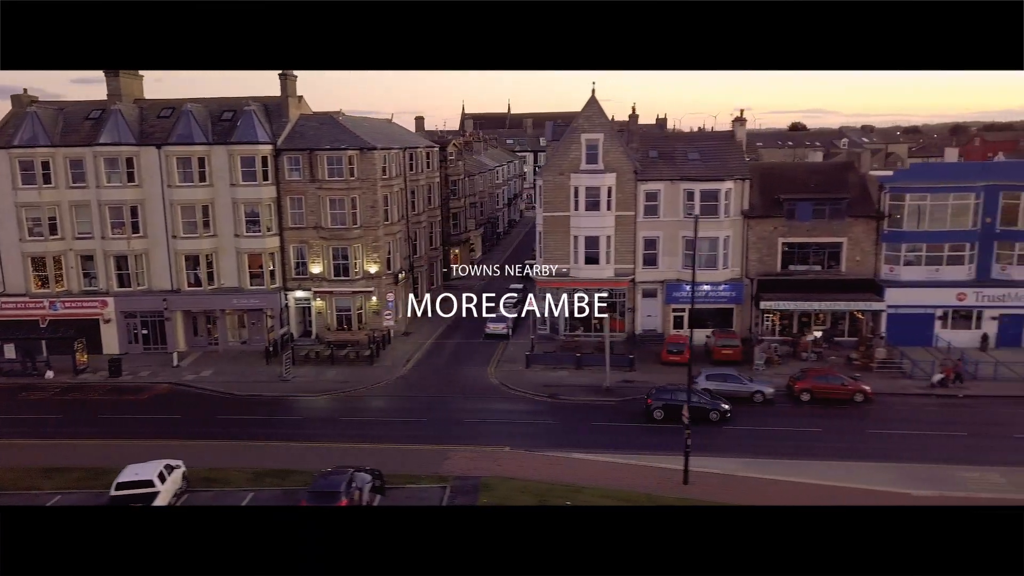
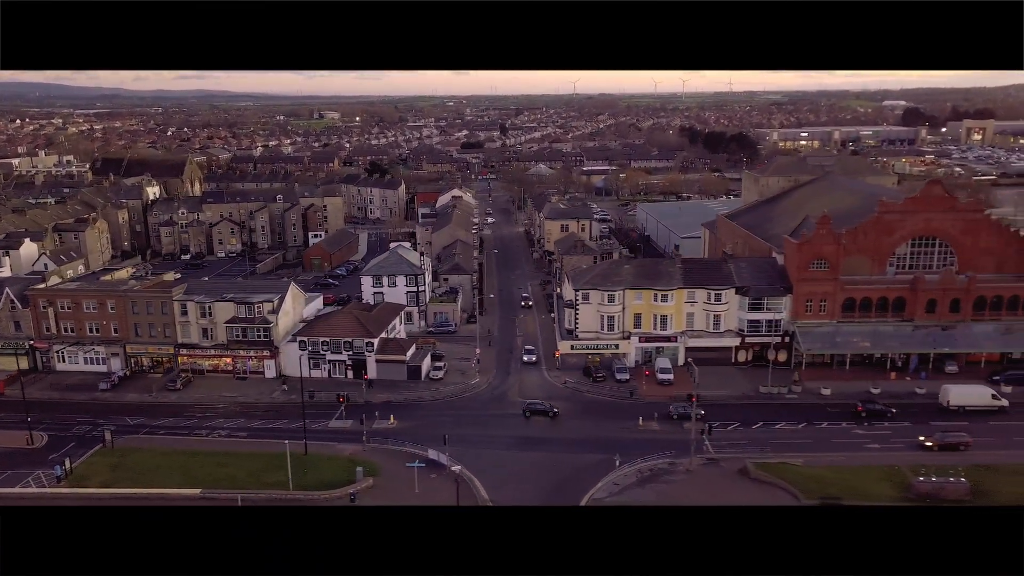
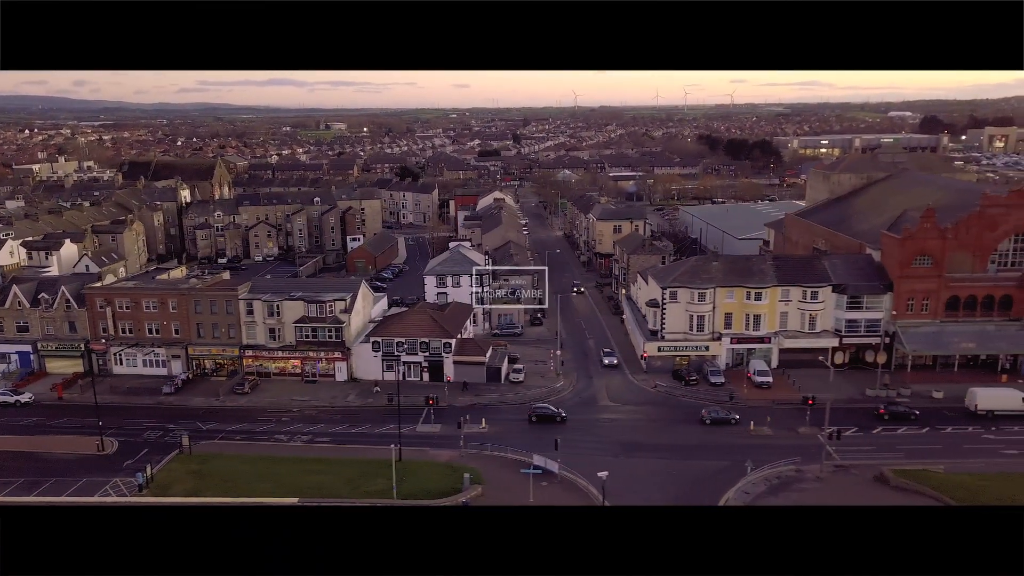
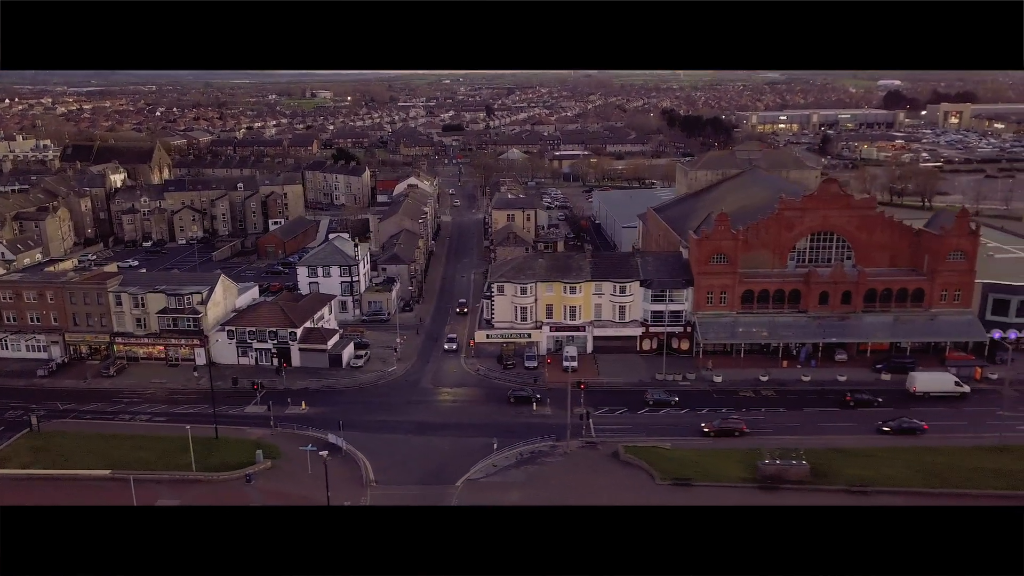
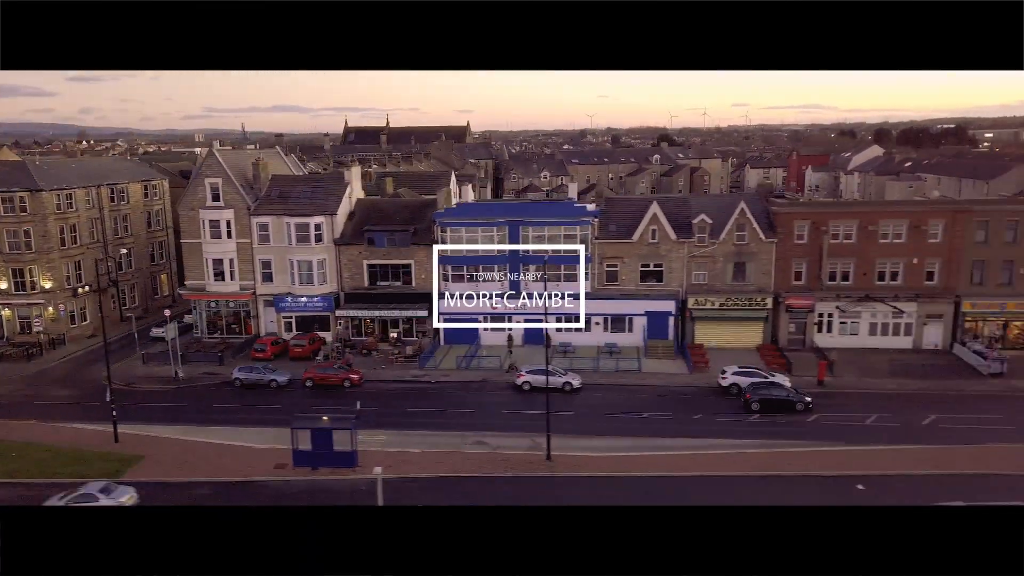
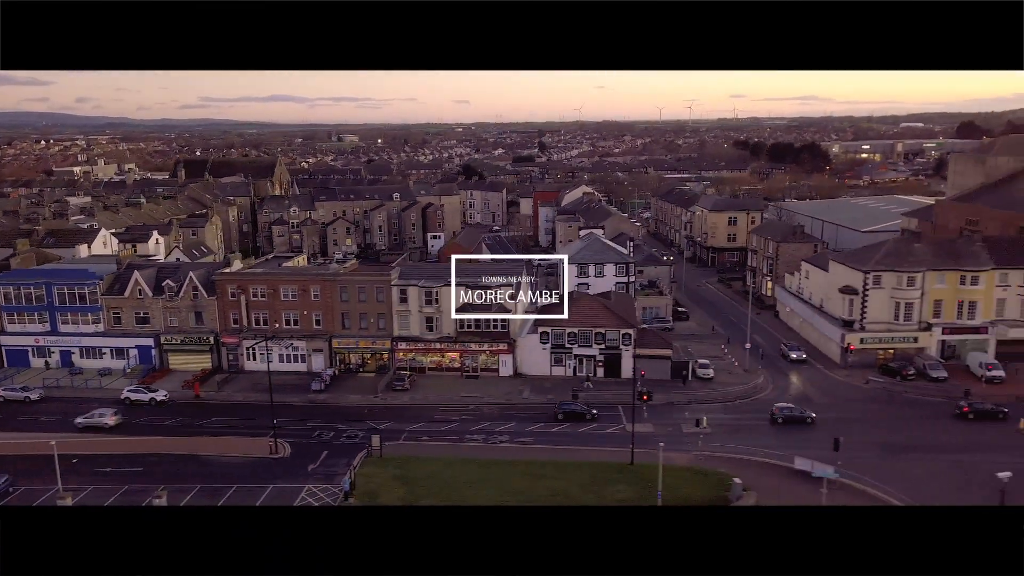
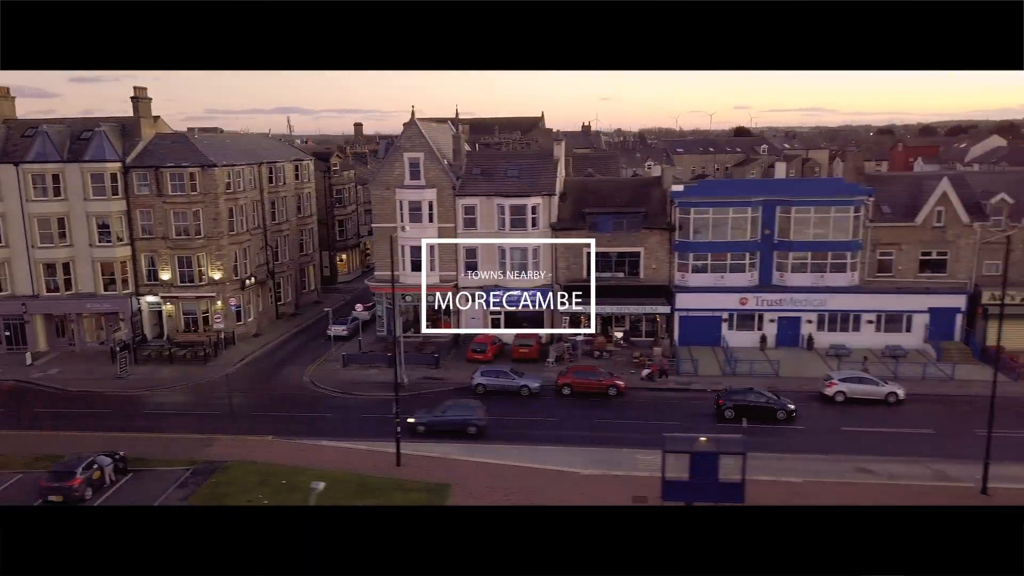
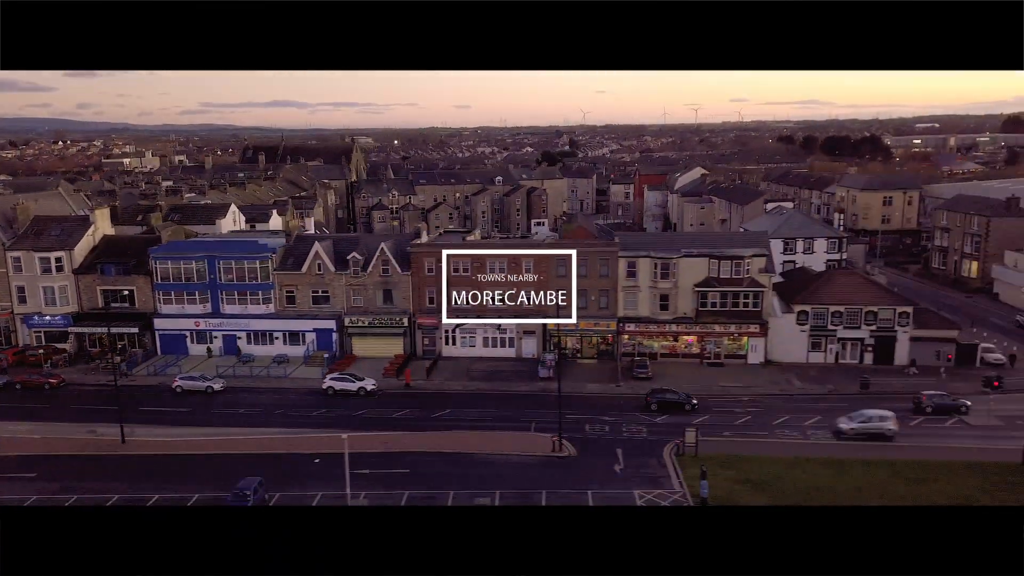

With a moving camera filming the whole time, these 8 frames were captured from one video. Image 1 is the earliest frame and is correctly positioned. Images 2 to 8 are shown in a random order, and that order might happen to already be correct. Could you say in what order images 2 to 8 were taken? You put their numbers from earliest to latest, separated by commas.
7, 5, 8, 6, 3, 2, 4
